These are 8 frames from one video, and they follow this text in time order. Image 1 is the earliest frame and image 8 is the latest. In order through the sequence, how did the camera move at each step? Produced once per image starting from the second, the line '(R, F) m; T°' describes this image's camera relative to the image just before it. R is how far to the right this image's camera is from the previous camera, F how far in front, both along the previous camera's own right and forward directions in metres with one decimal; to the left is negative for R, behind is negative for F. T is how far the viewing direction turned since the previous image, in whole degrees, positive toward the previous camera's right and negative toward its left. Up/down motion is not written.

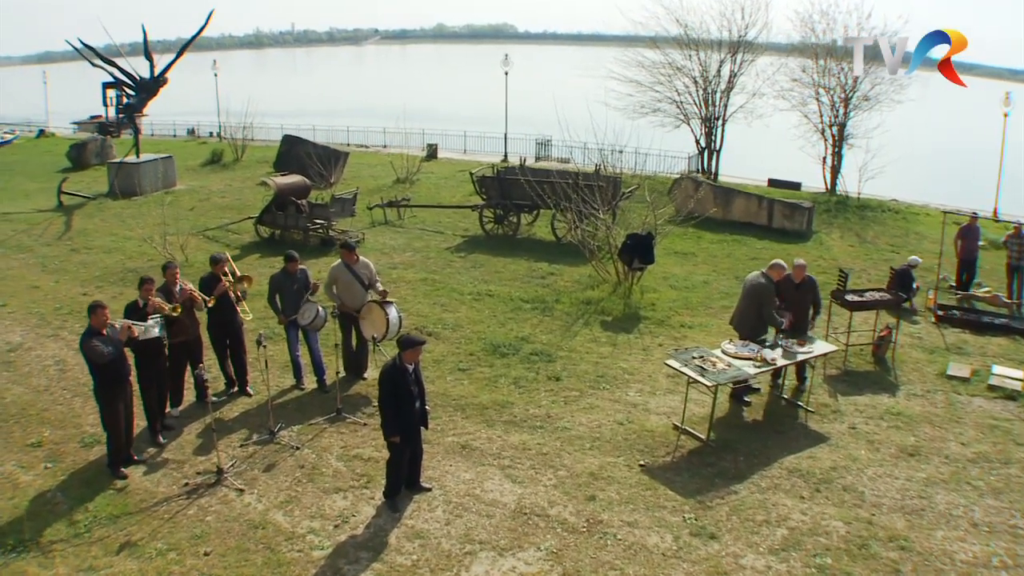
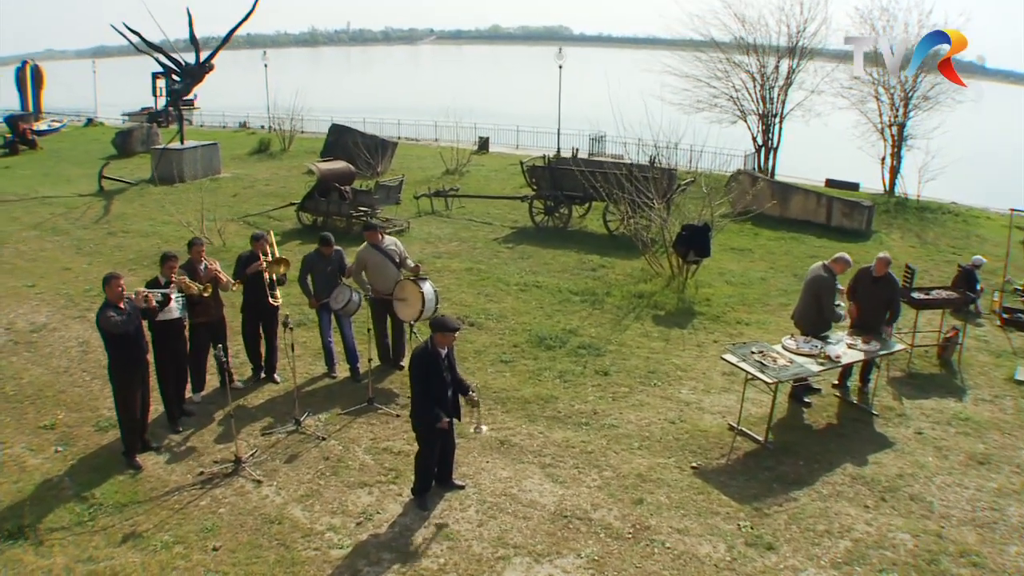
(0.0, +0.6) m; -2°
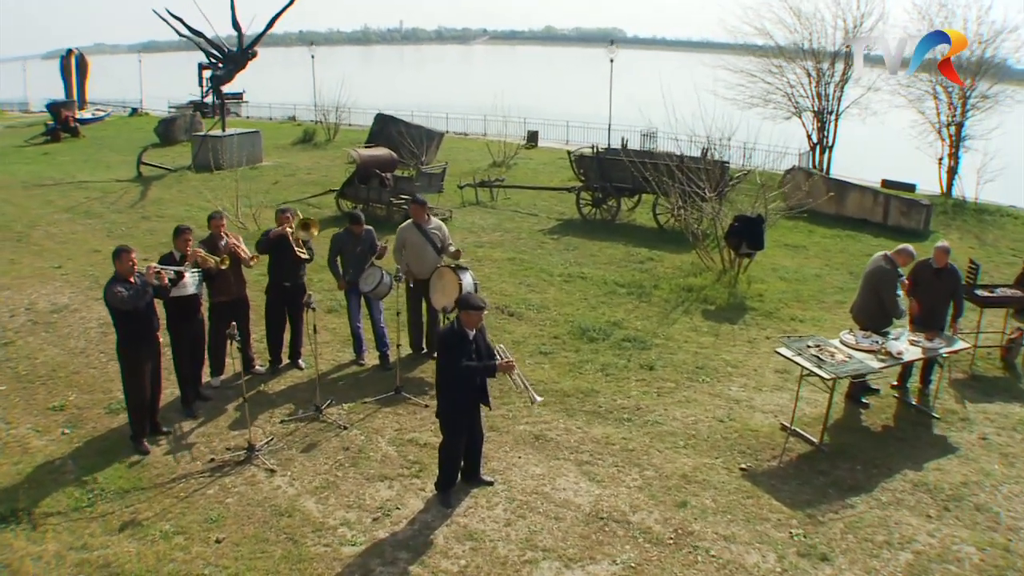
(+0.1, +0.6) m; -2°
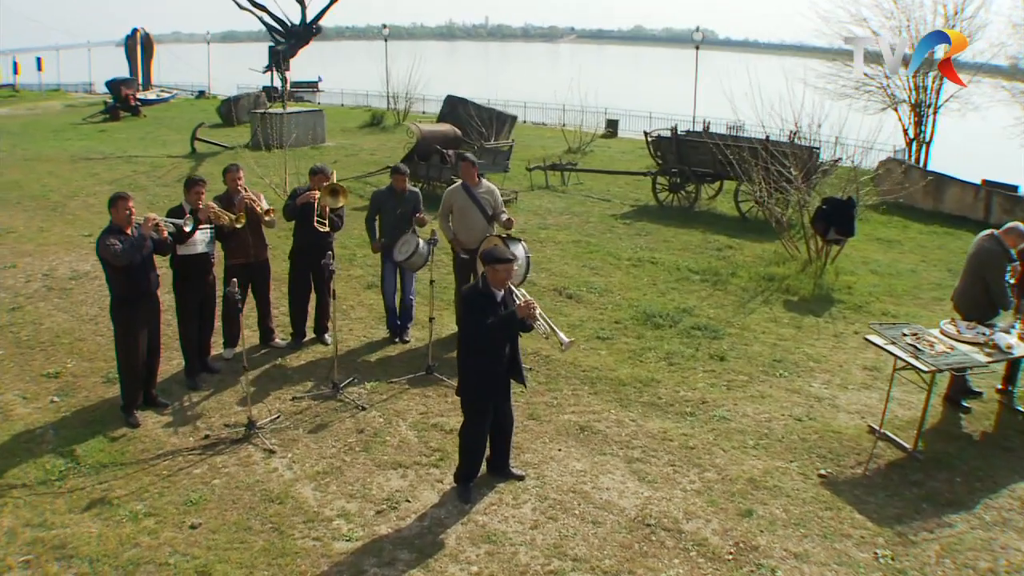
(+0.2, +1.0) m; -3°
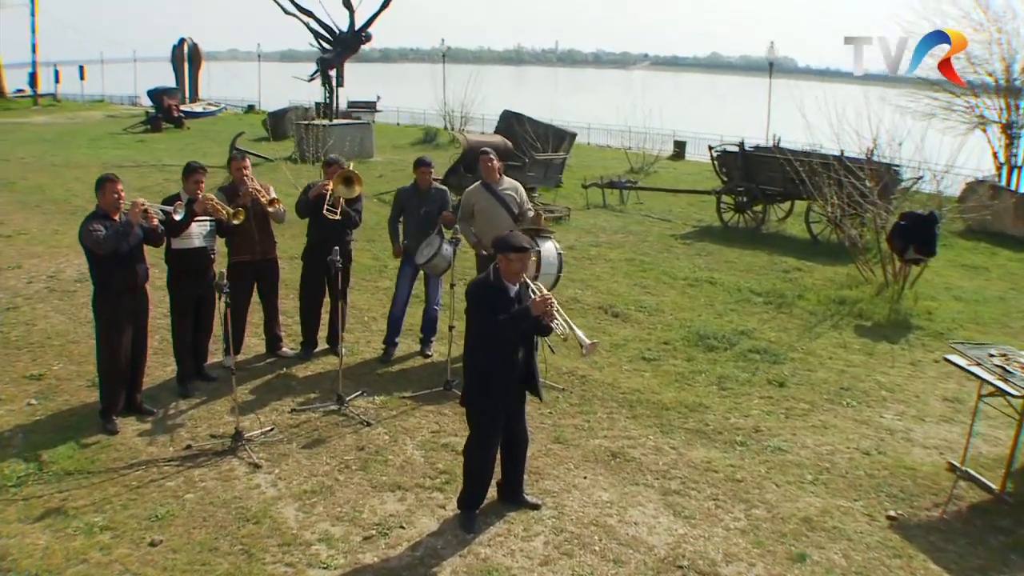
(+0.2, +0.8) m; -3°
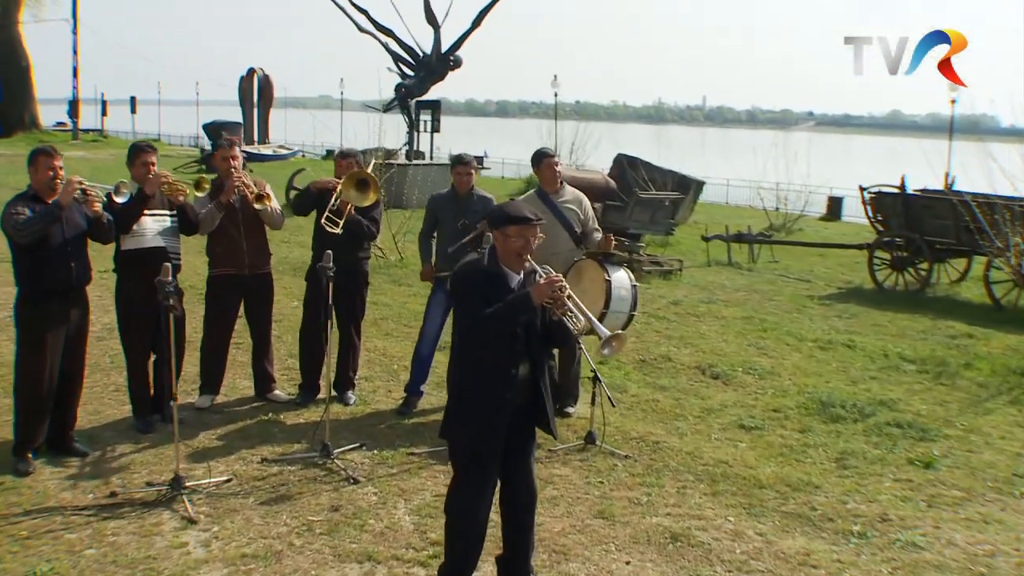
(+0.6, +1.3) m; -10°
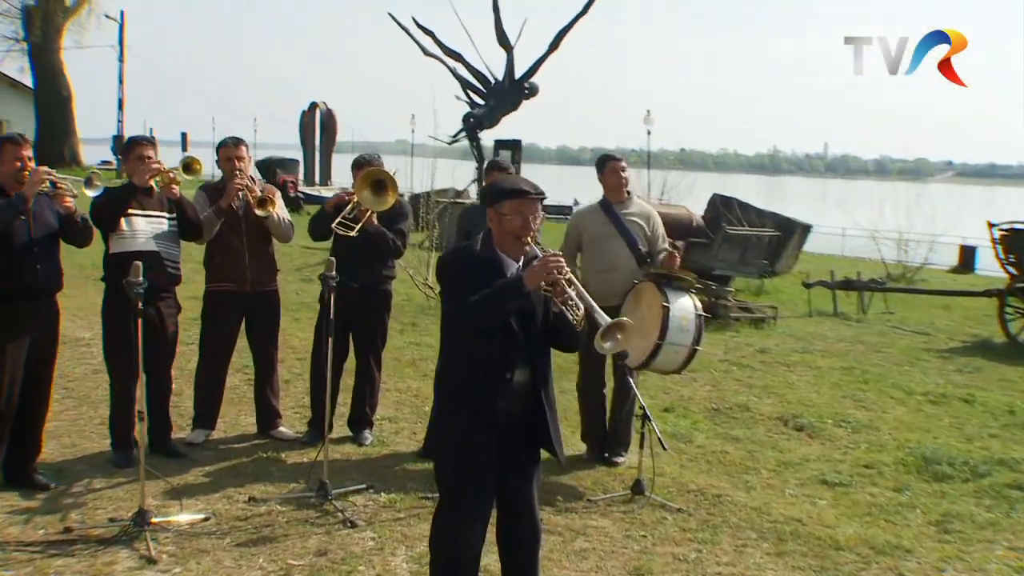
(+0.4, +0.6) m; -7°
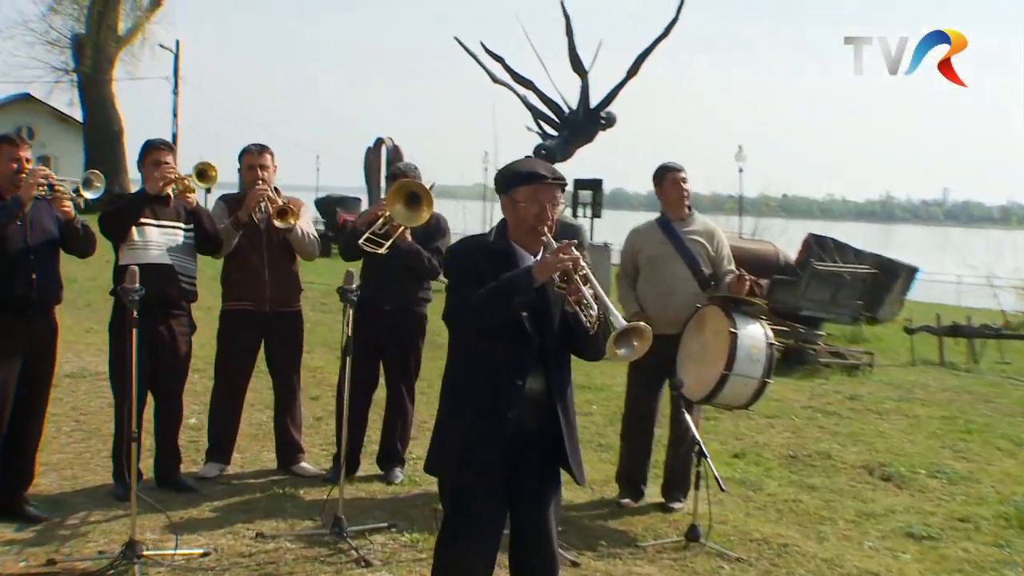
(+0.2, +0.4) m; -5°
